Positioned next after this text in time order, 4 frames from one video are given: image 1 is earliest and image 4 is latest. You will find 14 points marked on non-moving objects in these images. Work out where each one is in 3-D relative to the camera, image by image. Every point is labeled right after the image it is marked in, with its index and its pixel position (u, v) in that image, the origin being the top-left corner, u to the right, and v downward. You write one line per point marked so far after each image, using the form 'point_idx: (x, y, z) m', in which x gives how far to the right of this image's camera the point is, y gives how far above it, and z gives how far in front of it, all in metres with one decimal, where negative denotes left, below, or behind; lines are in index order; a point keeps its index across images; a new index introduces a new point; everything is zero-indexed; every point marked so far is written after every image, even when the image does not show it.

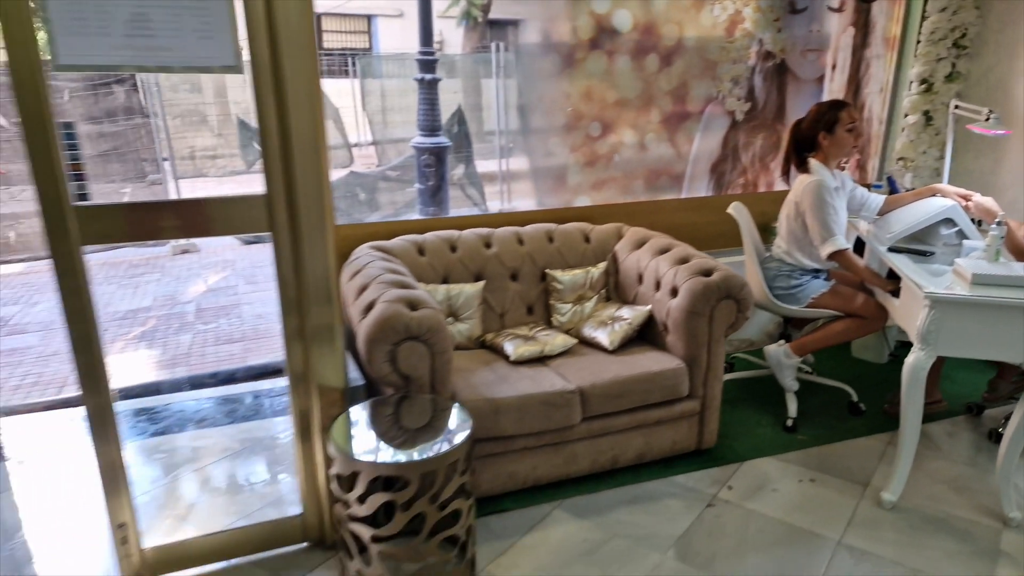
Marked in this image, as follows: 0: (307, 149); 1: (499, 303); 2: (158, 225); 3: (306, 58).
0: (-0.5, +0.4, +1.8) m
1: (-0.1, -0.1, +2.7) m
2: (-0.9, +0.2, +1.8) m
3: (-0.5, +0.6, +1.7) m
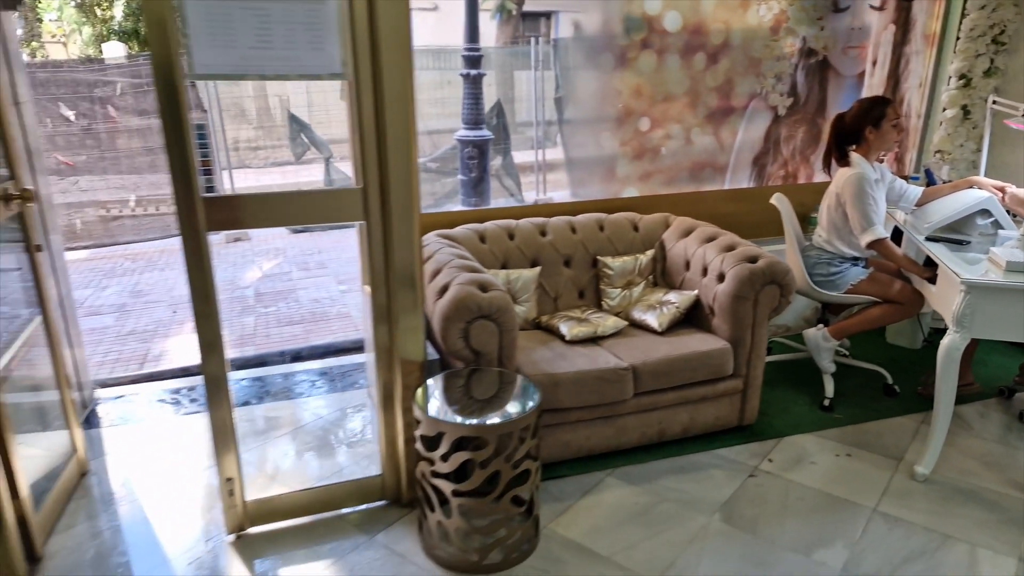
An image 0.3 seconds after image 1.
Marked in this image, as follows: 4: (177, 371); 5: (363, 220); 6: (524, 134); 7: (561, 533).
0: (-0.3, +0.4, +2.0) m
1: (+0.2, 0.0, +2.9) m
2: (-0.7, +0.2, +2.0) m
3: (-0.3, +0.6, +2.0) m
4: (-1.9, -0.5, +3.6) m
5: (-0.5, +0.2, +2.1) m
6: (-0.1, +0.7, +3.0) m
7: (+0.2, -0.8, +2.2) m
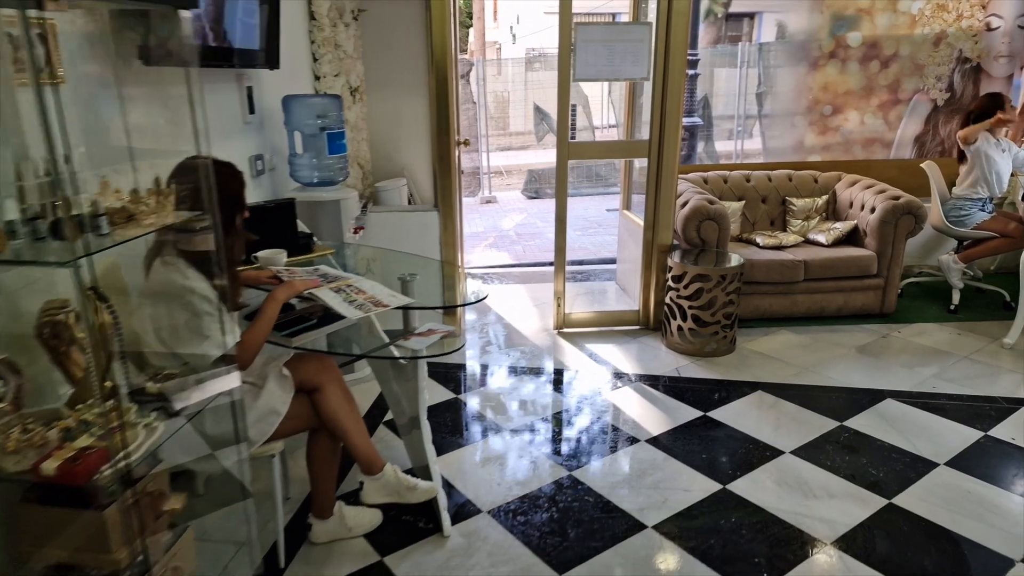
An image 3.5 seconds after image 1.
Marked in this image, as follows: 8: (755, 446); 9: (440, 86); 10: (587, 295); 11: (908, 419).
0: (+0.9, +0.9, +3.6) m
1: (+1.6, +0.5, +4.3) m
2: (+0.5, +0.8, +3.7) m
3: (+0.9, +1.2, +3.6) m
4: (-0.2, +0.2, +5.6) m
5: (+0.8, +0.7, +3.8) m
6: (+1.4, +1.2, +4.5) m
7: (+1.3, -0.3, +3.7) m
8: (+1.0, -0.7, +2.7) m
9: (-0.4, +1.1, +3.5) m
10: (+0.4, 0.0, +4.1) m
11: (+1.7, -0.6, +2.9) m
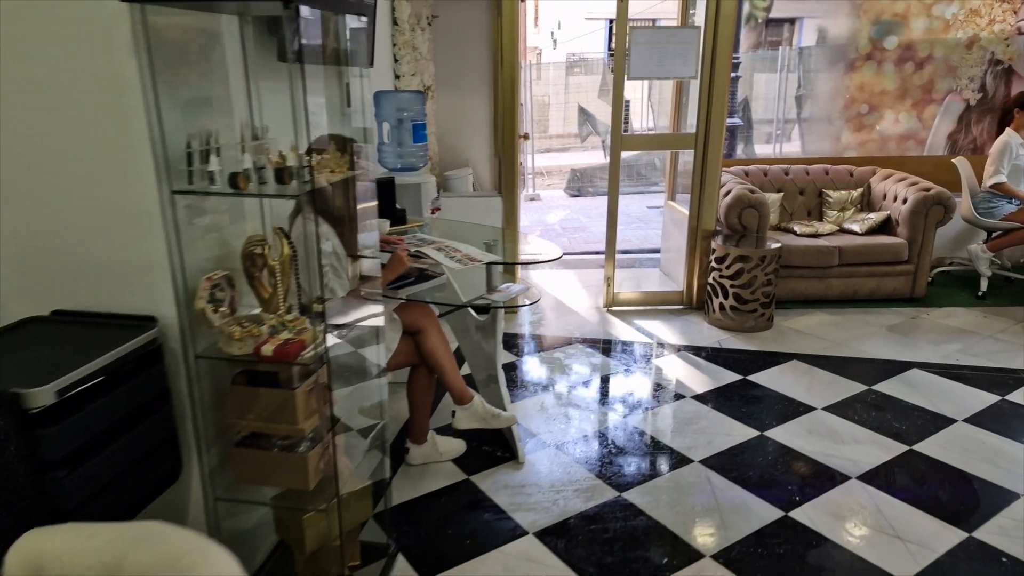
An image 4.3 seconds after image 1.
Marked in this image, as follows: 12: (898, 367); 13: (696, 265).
0: (+1.3, +1.1, +4.0) m
1: (+2.0, +0.6, +4.6) m
2: (+0.8, +0.9, +4.1) m
3: (+1.3, +1.3, +3.9) m
4: (+0.2, +0.3, +6.0) m
5: (+1.1, +0.9, +4.1) m
6: (+1.8, +1.3, +4.8) m
7: (+1.7, -0.2, +4.0) m
8: (+1.3, -0.5, +3.1) m
9: (0.0, +1.2, +3.9) m
10: (+0.8, +0.1, +4.4) m
11: (+2.0, -0.5, +3.2) m
12: (+2.0, -0.4, +3.4) m
13: (+1.2, +0.2, +4.3) m
